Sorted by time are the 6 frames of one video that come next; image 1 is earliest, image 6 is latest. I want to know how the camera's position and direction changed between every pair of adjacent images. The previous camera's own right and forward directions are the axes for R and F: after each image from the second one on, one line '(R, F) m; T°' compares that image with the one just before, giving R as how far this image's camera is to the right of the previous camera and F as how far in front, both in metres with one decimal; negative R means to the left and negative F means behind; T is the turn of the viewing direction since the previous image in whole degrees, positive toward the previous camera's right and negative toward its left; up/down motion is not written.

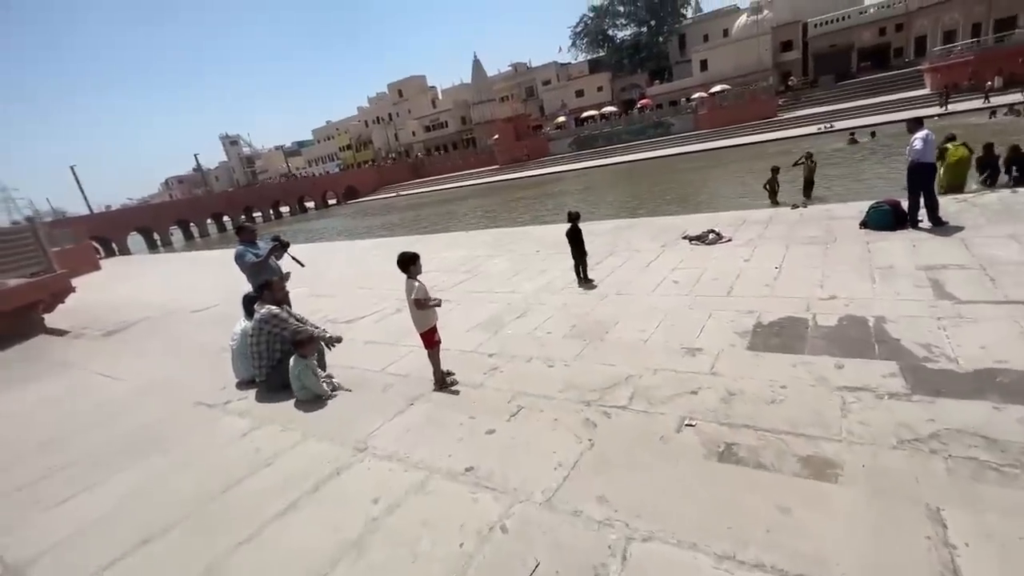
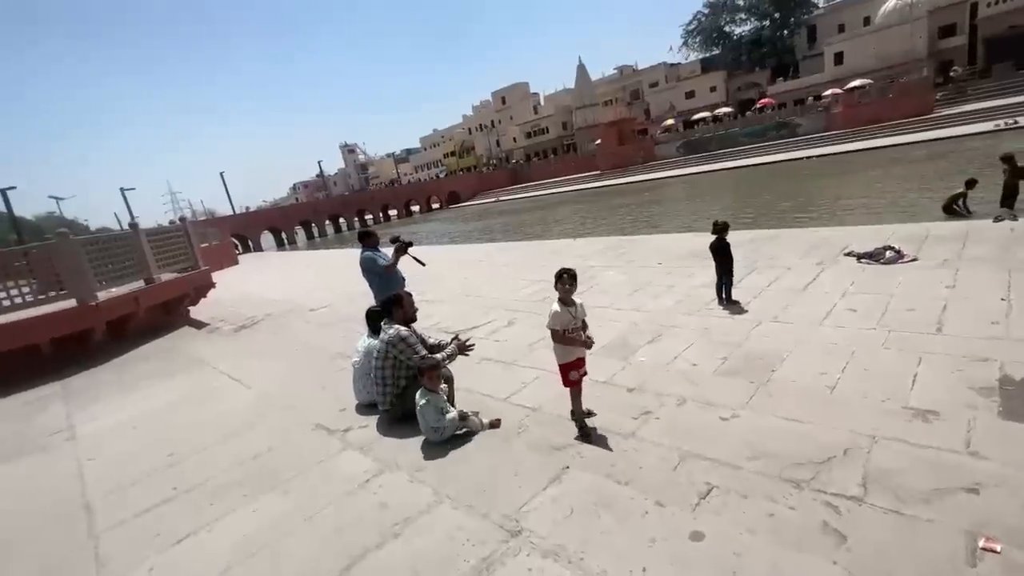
(-0.5, +0.6) m; -11°
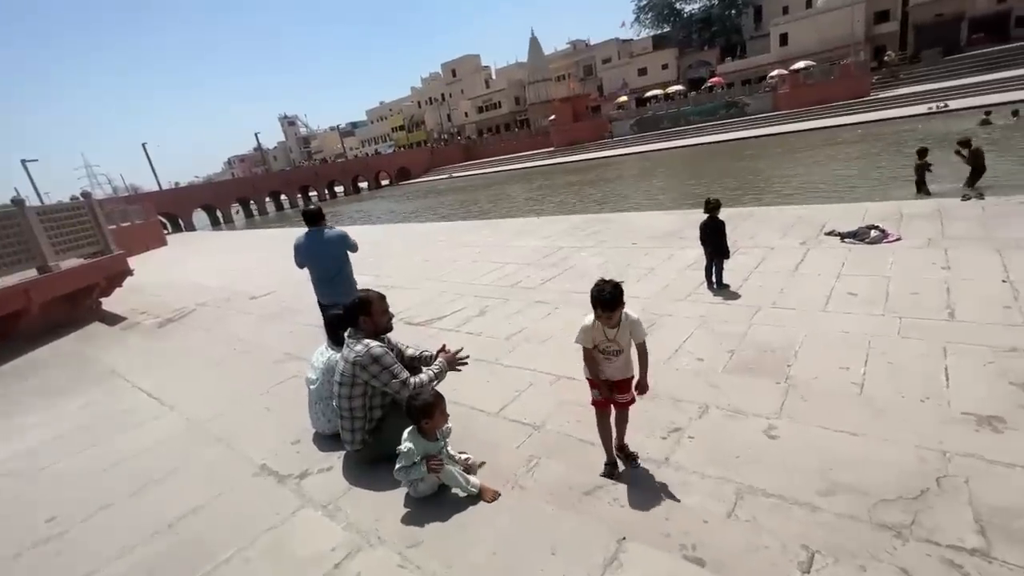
(-0.3, +0.7) m; +6°
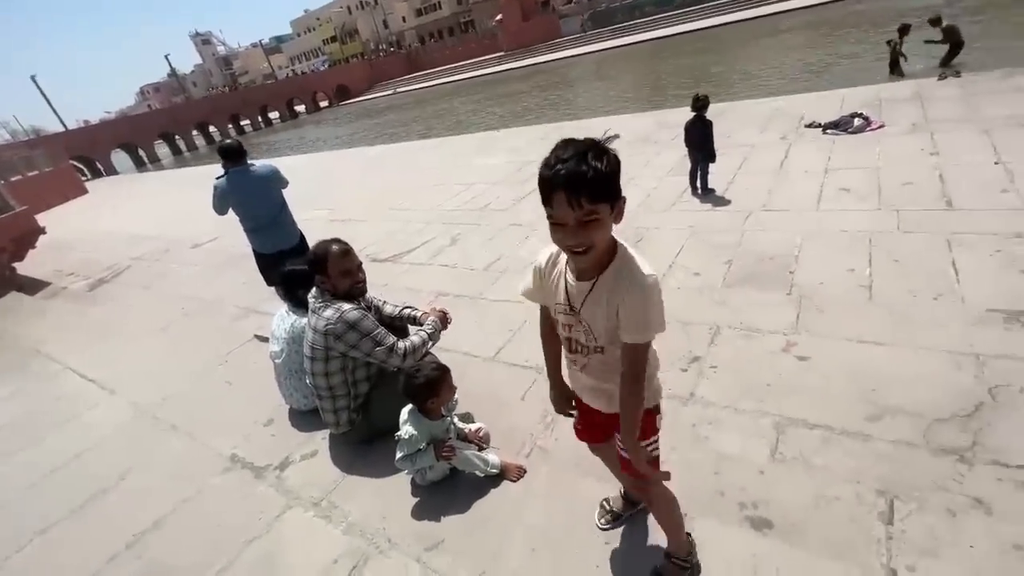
(-0.2, +0.4) m; +4°
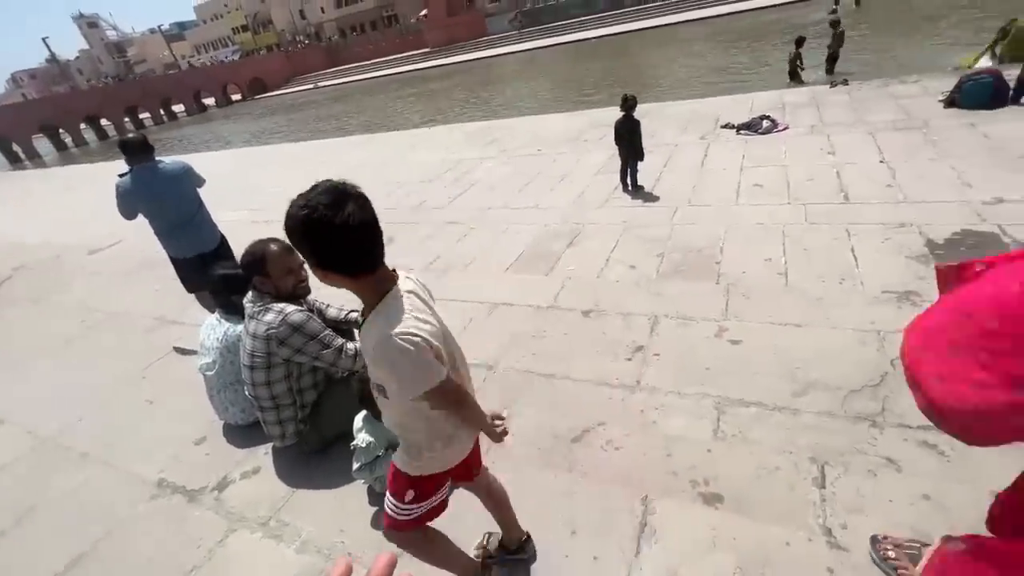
(-0.1, 0.0) m; +8°
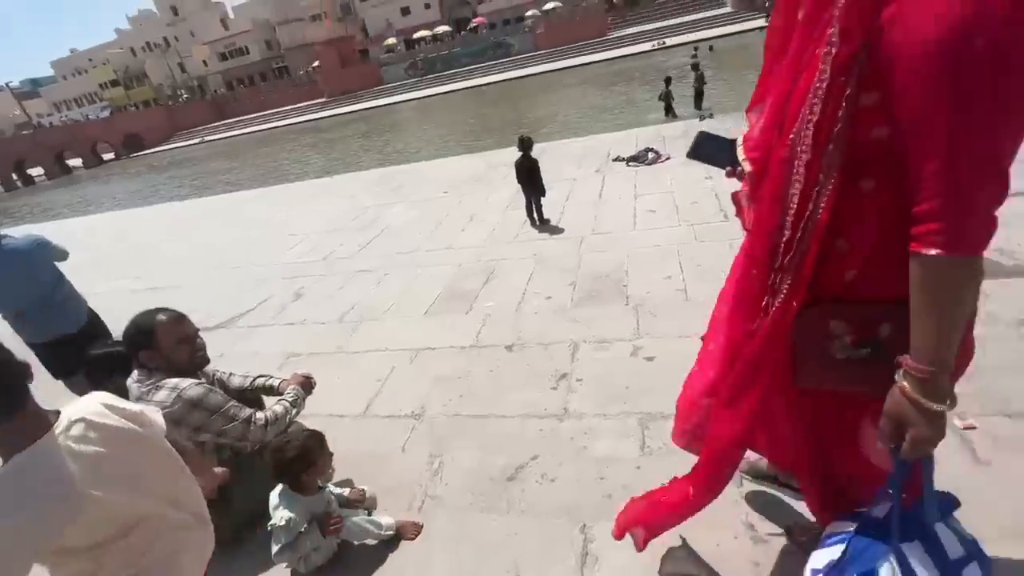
(0.0, 0.0) m; +10°
